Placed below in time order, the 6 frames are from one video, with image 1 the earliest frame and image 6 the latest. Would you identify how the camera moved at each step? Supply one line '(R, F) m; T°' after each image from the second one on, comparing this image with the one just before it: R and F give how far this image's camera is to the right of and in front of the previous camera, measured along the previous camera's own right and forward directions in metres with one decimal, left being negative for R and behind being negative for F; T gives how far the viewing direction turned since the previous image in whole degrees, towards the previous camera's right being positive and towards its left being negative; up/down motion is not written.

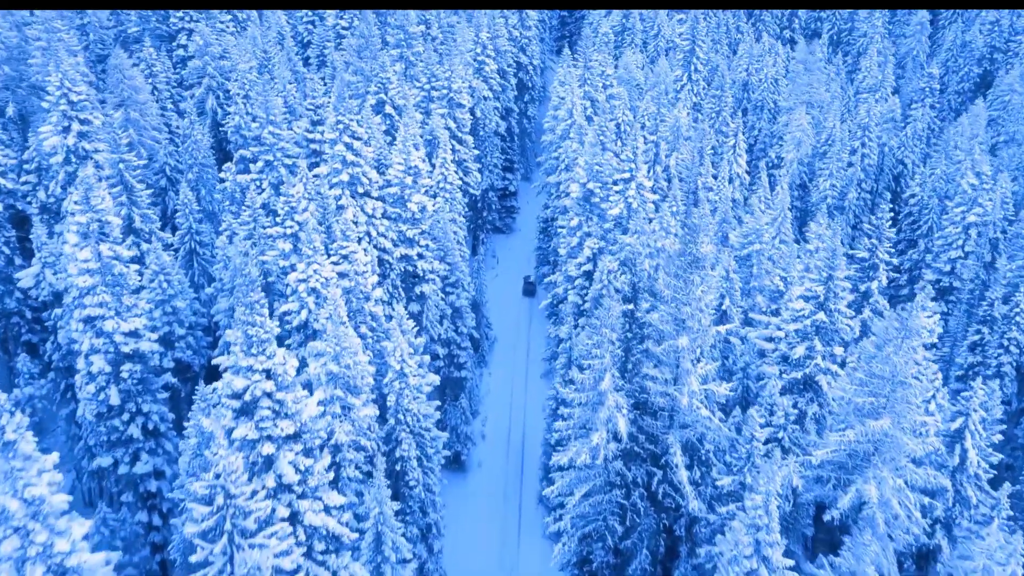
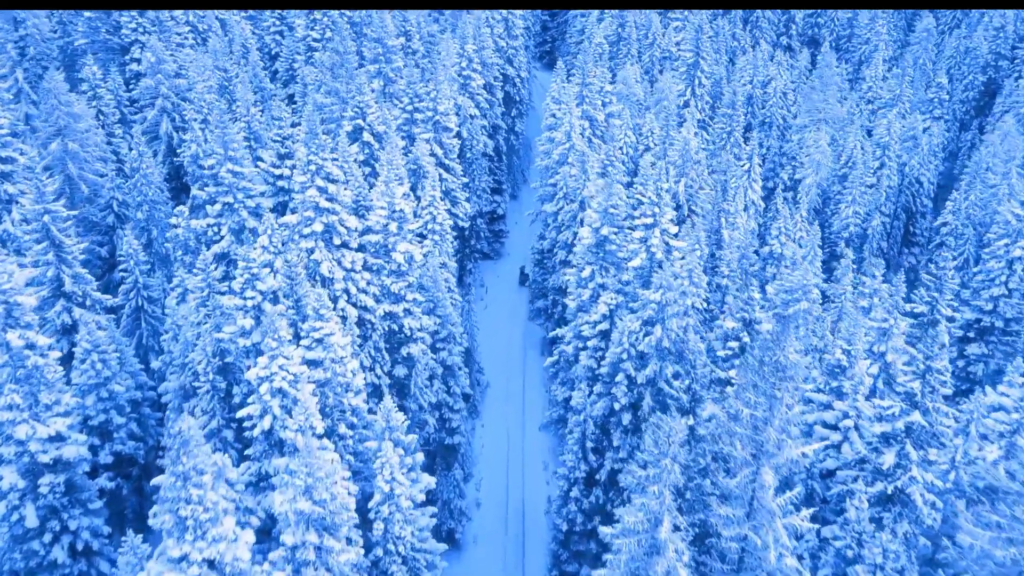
(-0.9, +4.5) m; +2°
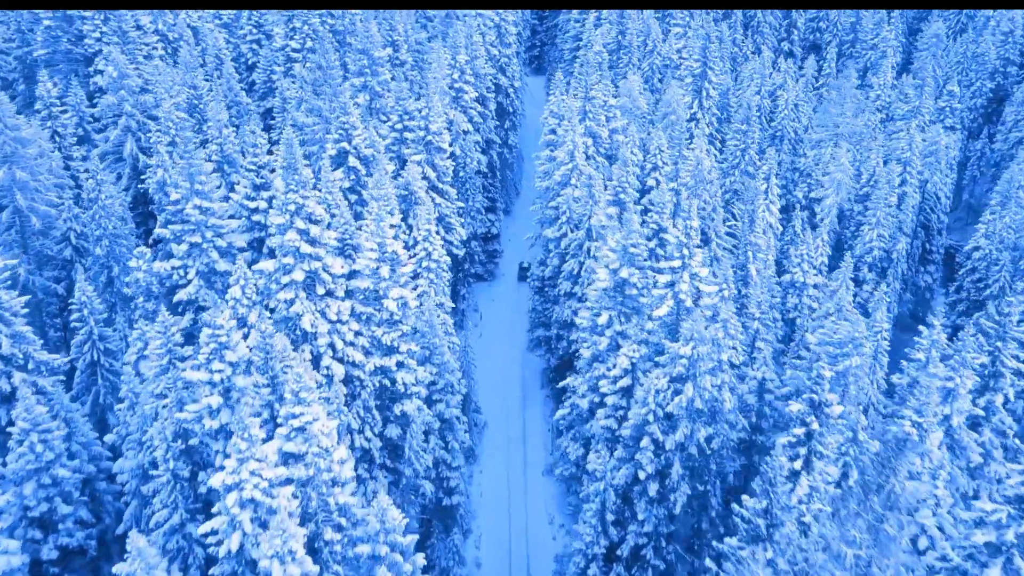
(-0.7, +3.2) m; +1°
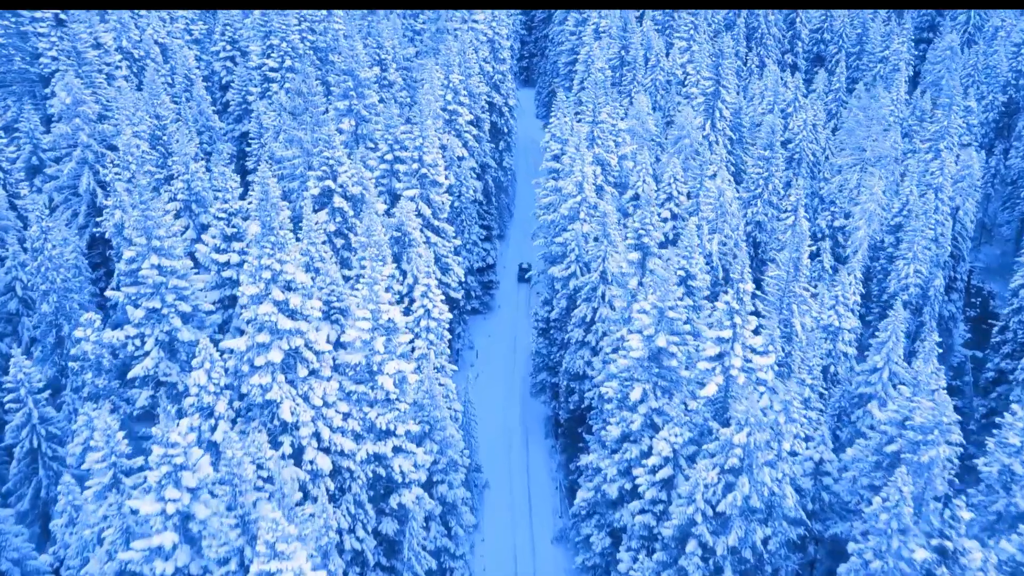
(-0.9, +3.6) m; +1°
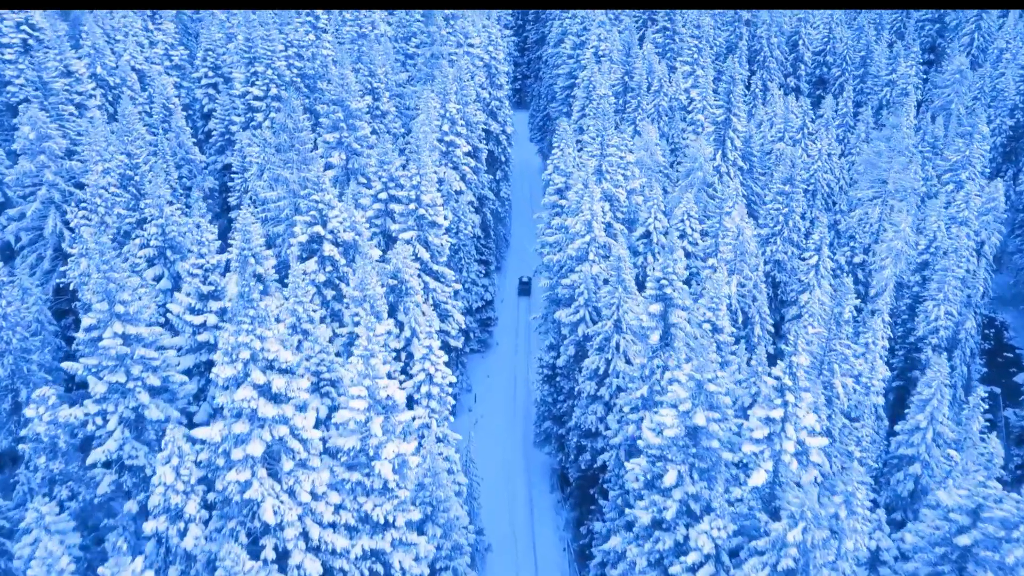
(-0.6, +2.5) m; +1°
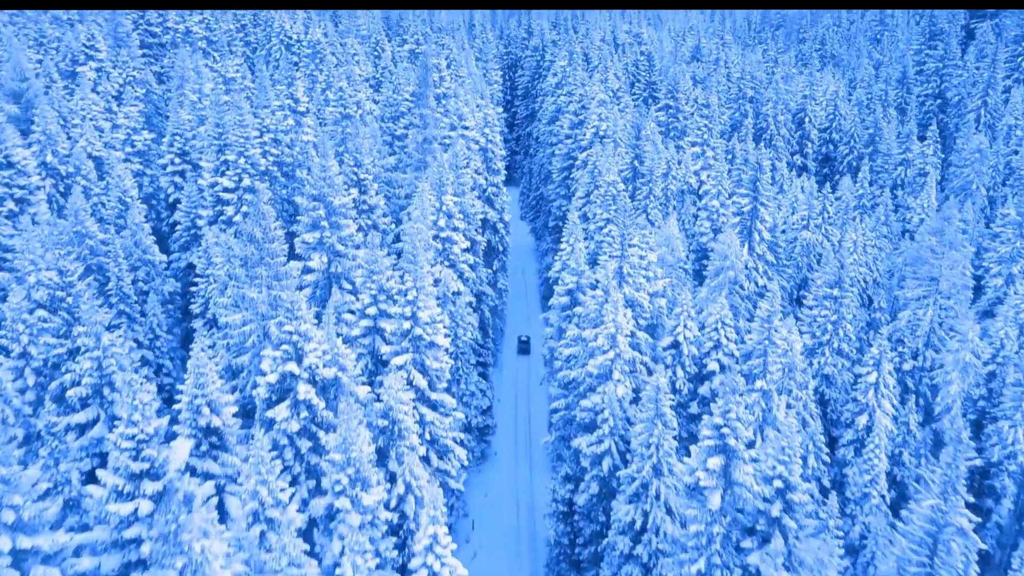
(-1.0, +4.6) m; +1°
